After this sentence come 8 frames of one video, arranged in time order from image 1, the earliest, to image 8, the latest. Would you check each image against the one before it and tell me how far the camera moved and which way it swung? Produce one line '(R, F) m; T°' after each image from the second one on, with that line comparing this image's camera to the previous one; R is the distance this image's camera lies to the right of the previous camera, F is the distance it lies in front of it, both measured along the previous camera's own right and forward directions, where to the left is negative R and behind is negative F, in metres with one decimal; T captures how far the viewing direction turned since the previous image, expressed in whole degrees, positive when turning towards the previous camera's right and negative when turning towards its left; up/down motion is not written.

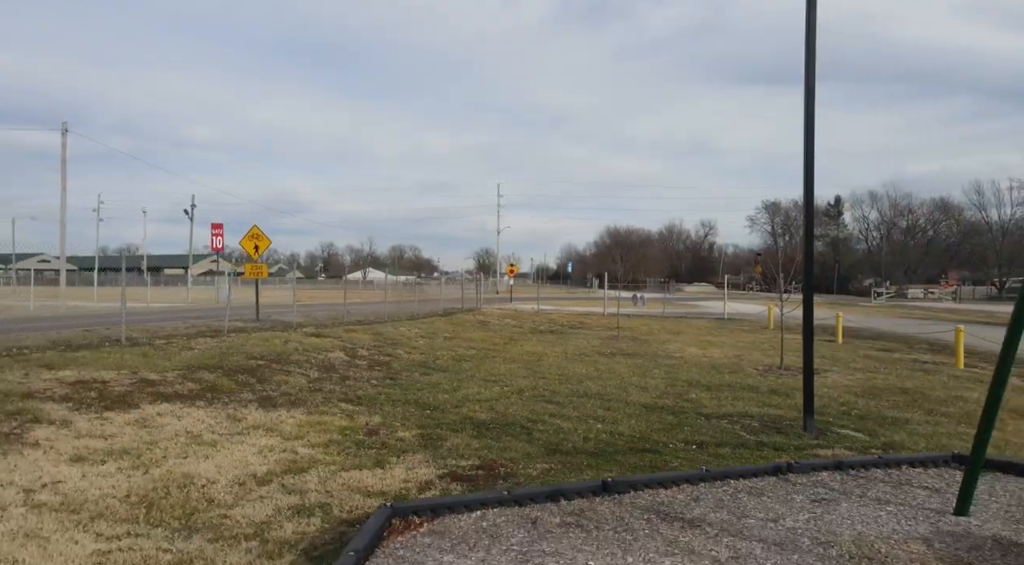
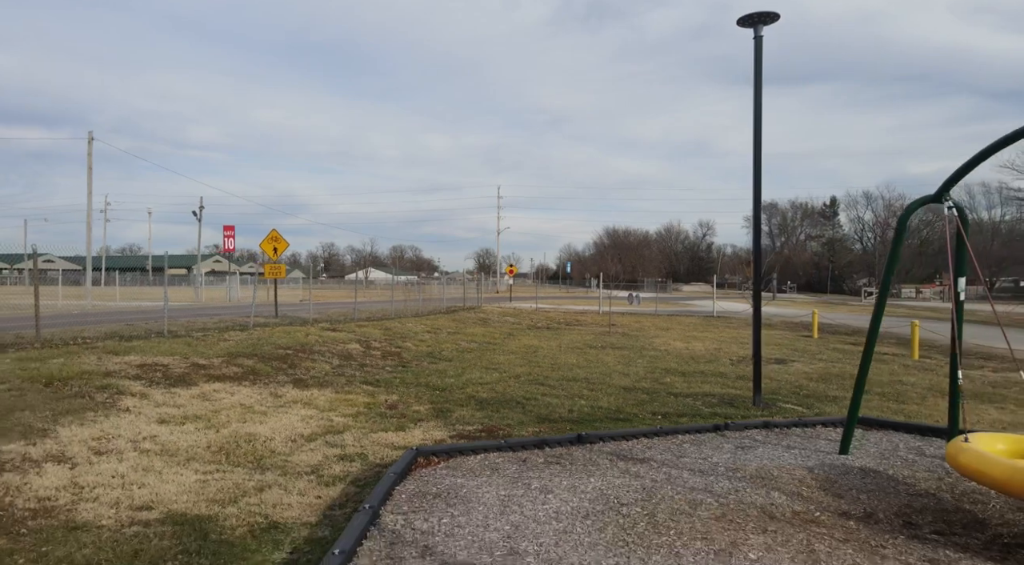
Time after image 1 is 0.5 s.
(0.0, -1.2) m; 0°
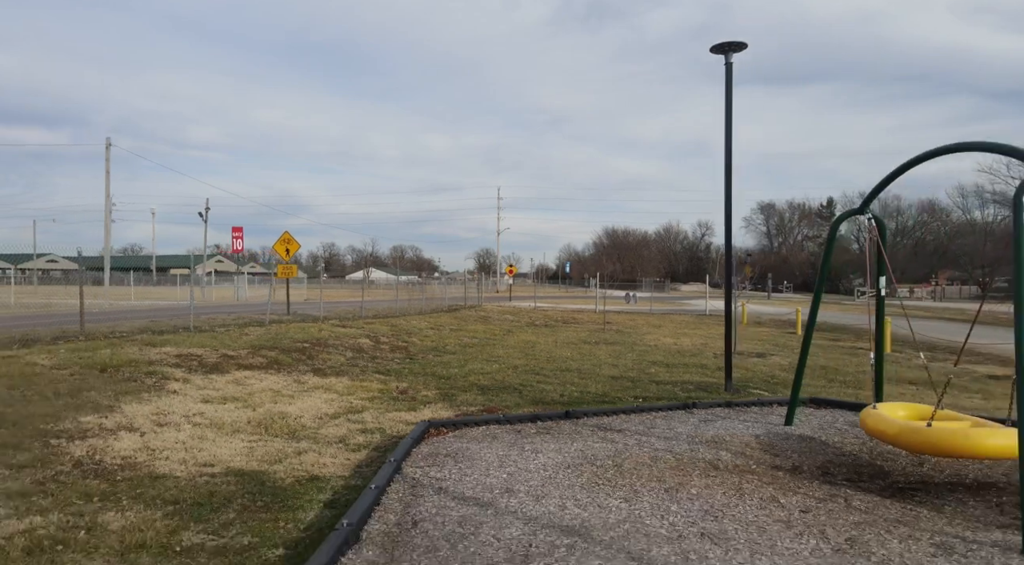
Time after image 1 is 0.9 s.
(0.0, -0.9) m; 0°
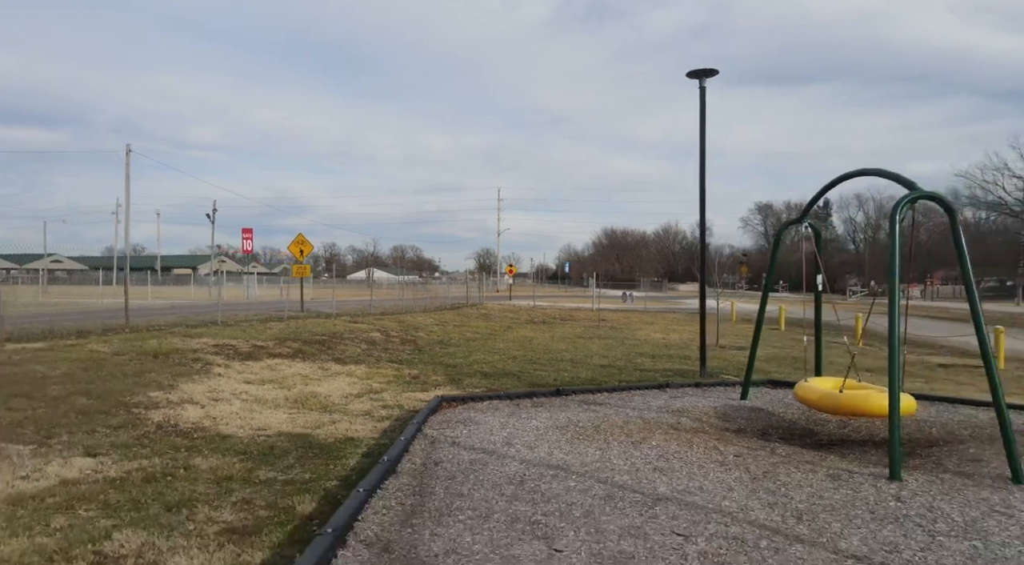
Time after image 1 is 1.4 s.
(0.0, -1.1) m; 0°
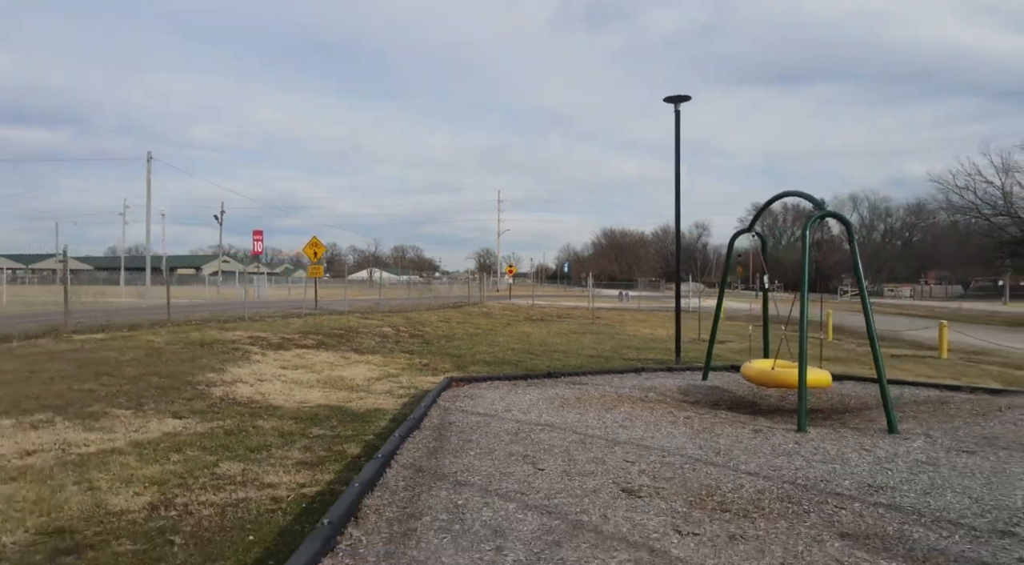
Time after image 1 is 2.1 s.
(0.0, -1.3) m; 0°
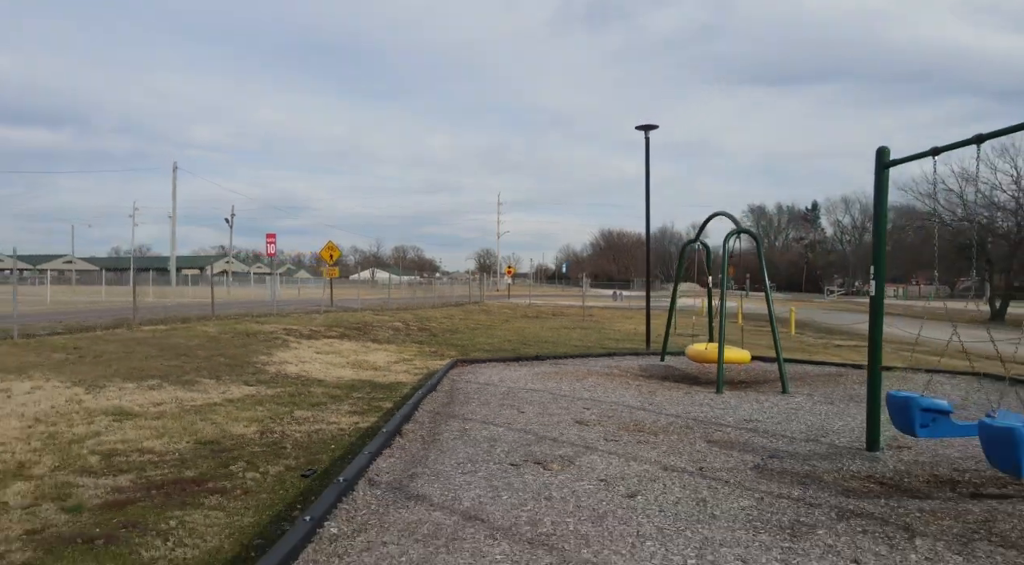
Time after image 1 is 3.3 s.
(+0.1, -1.9) m; 0°
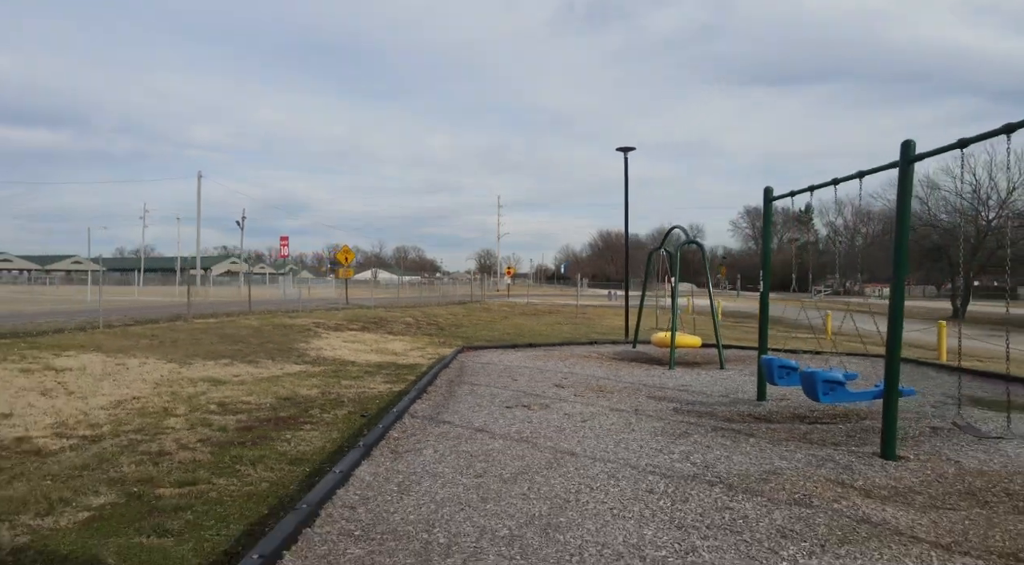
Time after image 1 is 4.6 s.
(+0.1, -2.1) m; 0°
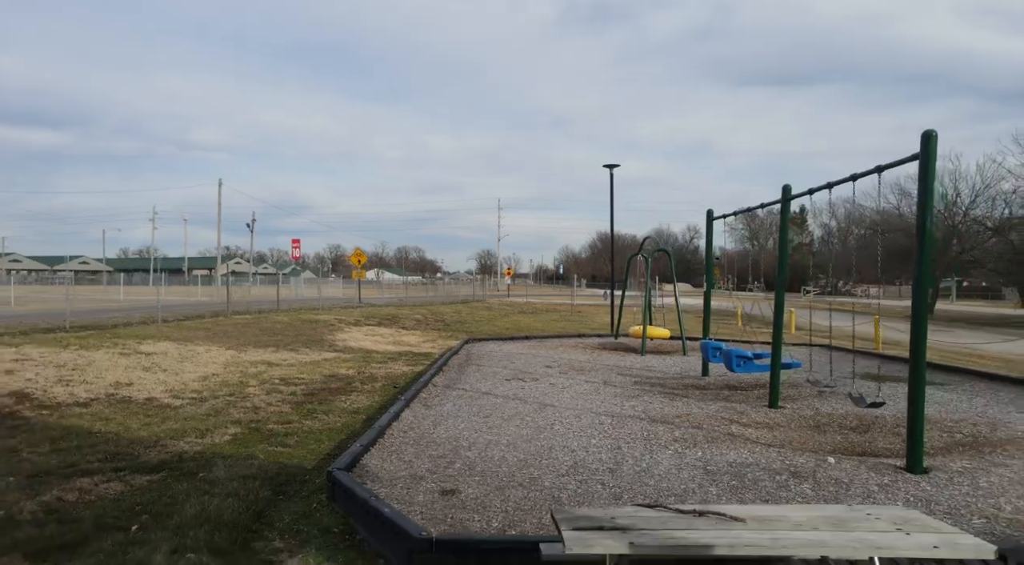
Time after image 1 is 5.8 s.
(0.0, -2.0) m; 0°
